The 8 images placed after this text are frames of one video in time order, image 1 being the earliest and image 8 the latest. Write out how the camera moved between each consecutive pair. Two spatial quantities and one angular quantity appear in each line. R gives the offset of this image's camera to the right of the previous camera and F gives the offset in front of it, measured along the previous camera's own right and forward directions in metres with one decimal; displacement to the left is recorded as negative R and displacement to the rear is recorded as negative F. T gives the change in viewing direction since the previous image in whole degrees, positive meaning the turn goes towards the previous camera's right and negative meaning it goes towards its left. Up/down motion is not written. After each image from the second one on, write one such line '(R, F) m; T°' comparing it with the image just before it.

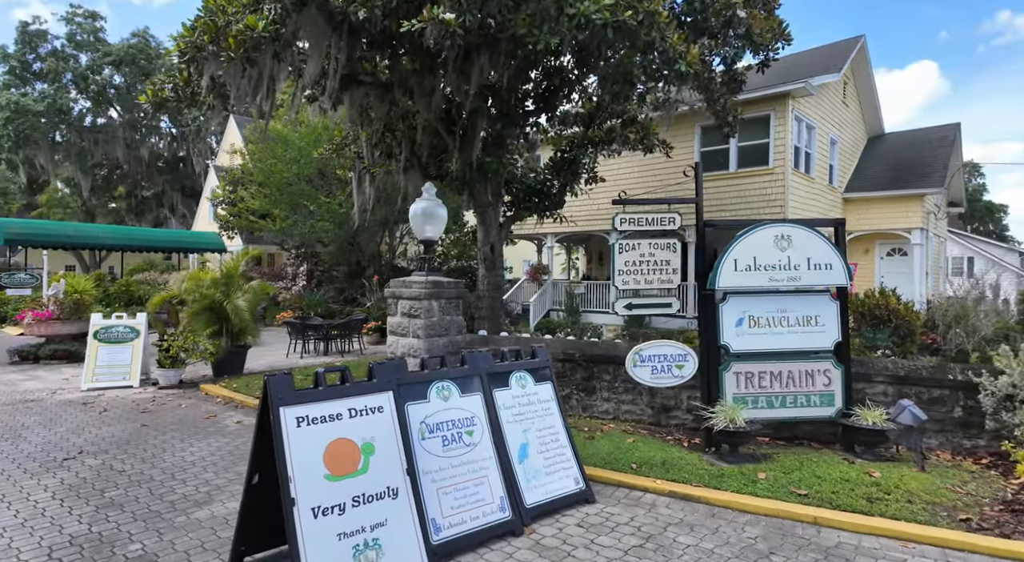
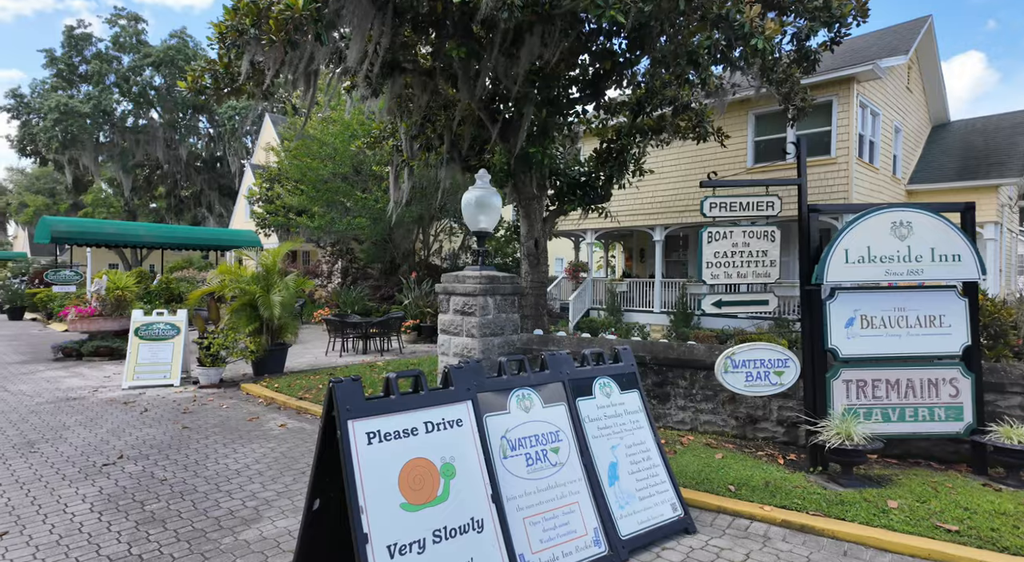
(-0.3, +0.4) m; -3°
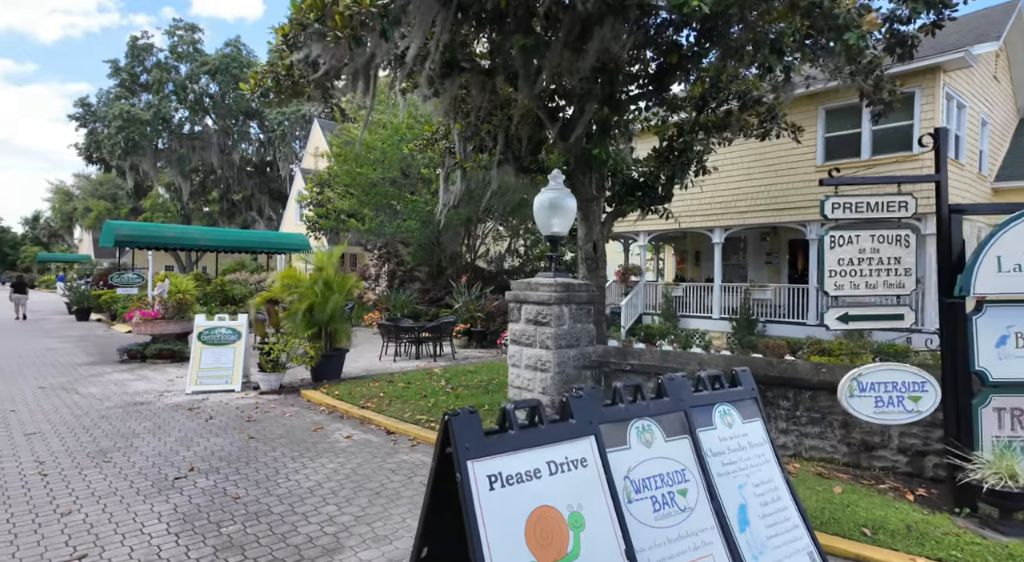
(-0.3, +0.3) m; -4°
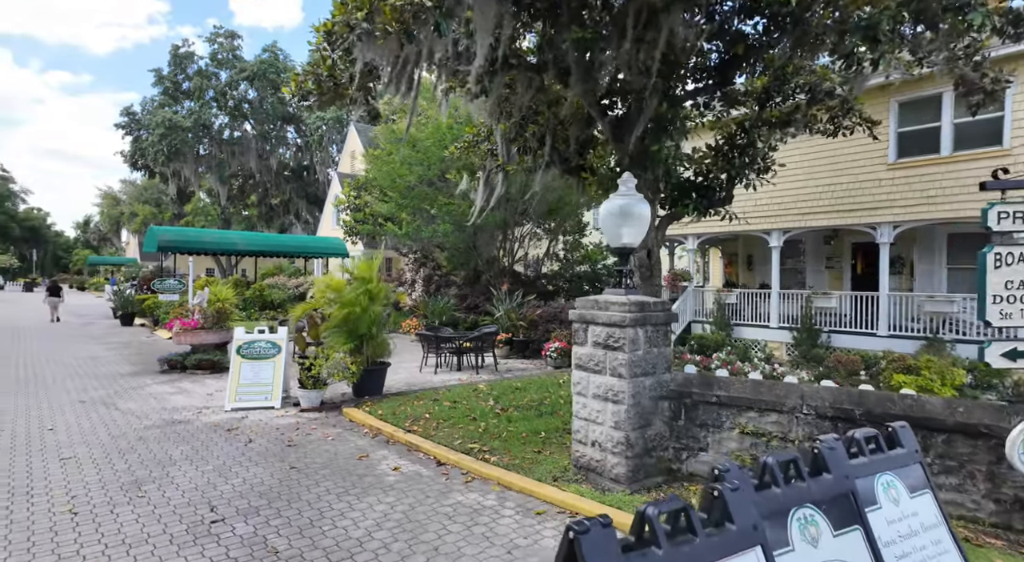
(-0.2, +0.5) m; -3°
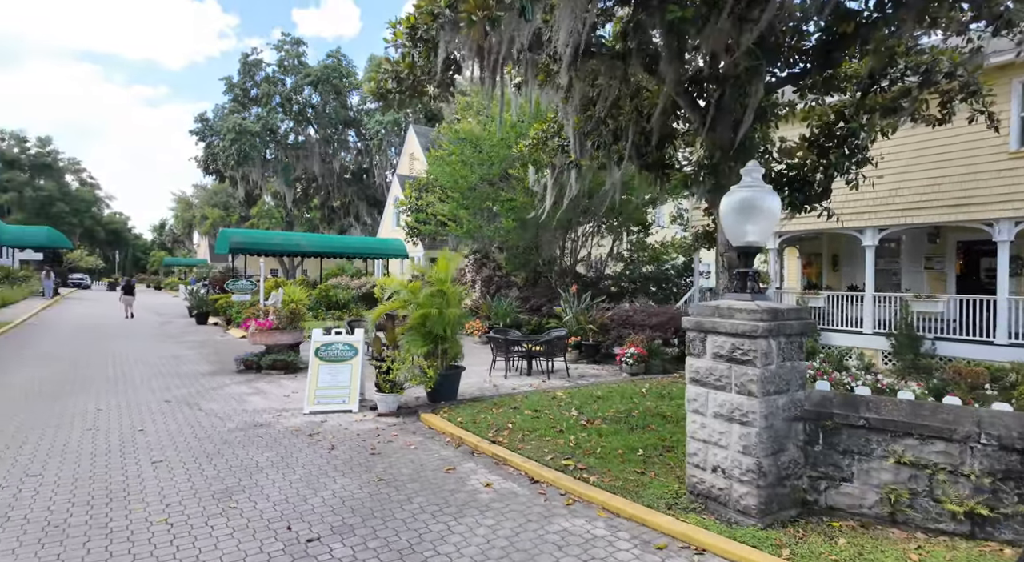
(-0.4, +0.3) m; -5°
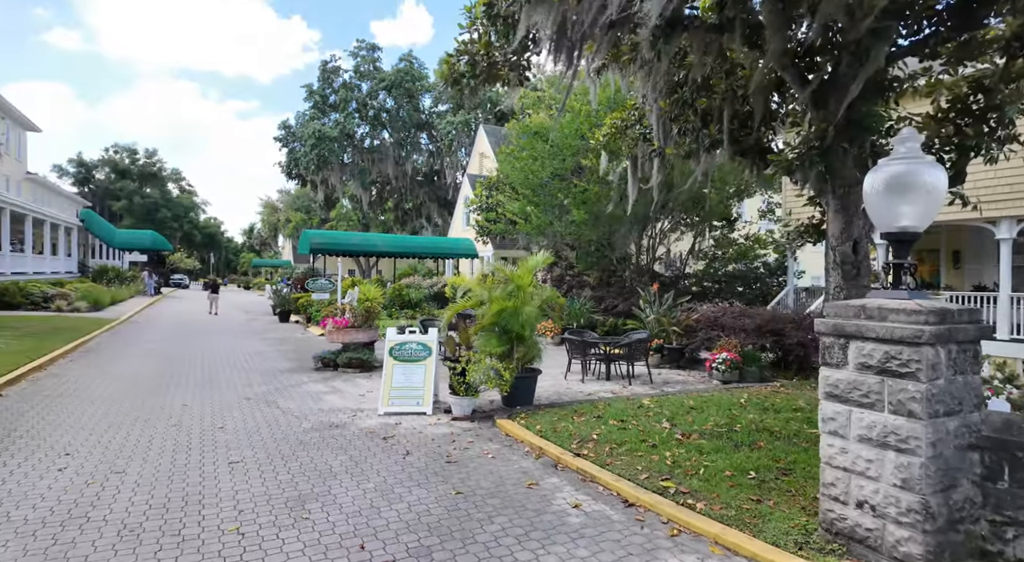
(-0.1, +0.5) m; -7°
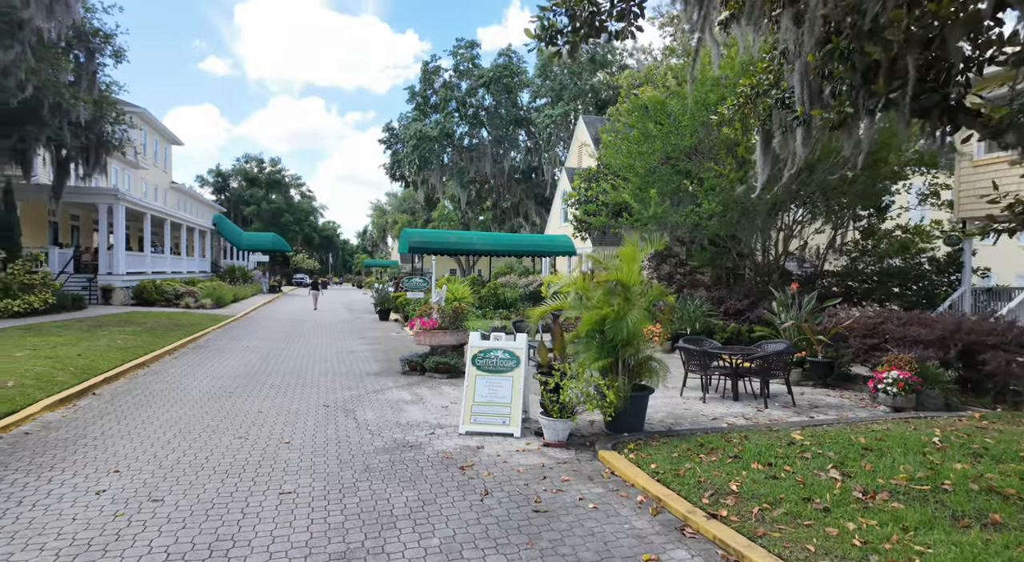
(-0.1, +1.2) m; -10°
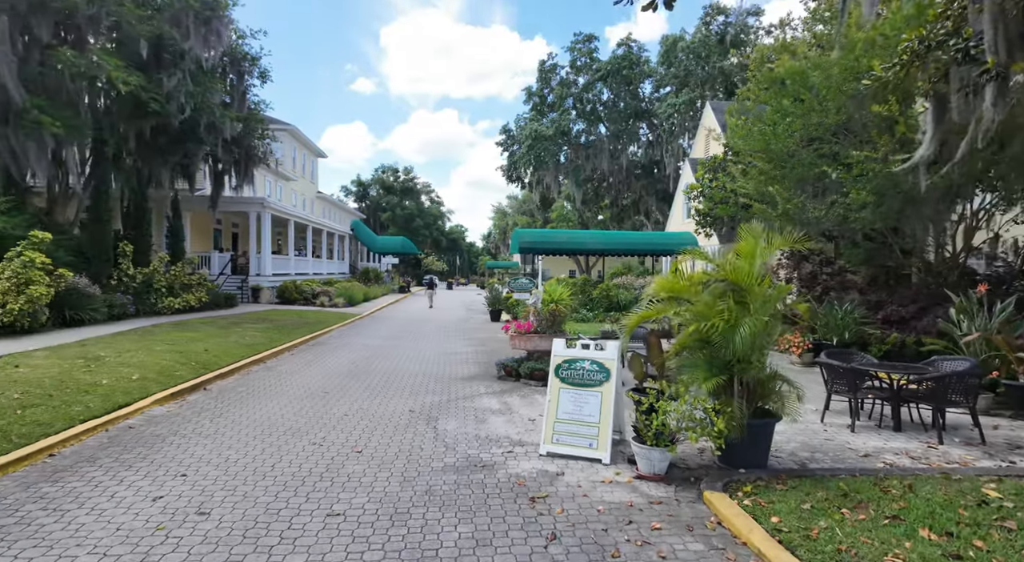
(+0.3, +0.9) m; -12°
